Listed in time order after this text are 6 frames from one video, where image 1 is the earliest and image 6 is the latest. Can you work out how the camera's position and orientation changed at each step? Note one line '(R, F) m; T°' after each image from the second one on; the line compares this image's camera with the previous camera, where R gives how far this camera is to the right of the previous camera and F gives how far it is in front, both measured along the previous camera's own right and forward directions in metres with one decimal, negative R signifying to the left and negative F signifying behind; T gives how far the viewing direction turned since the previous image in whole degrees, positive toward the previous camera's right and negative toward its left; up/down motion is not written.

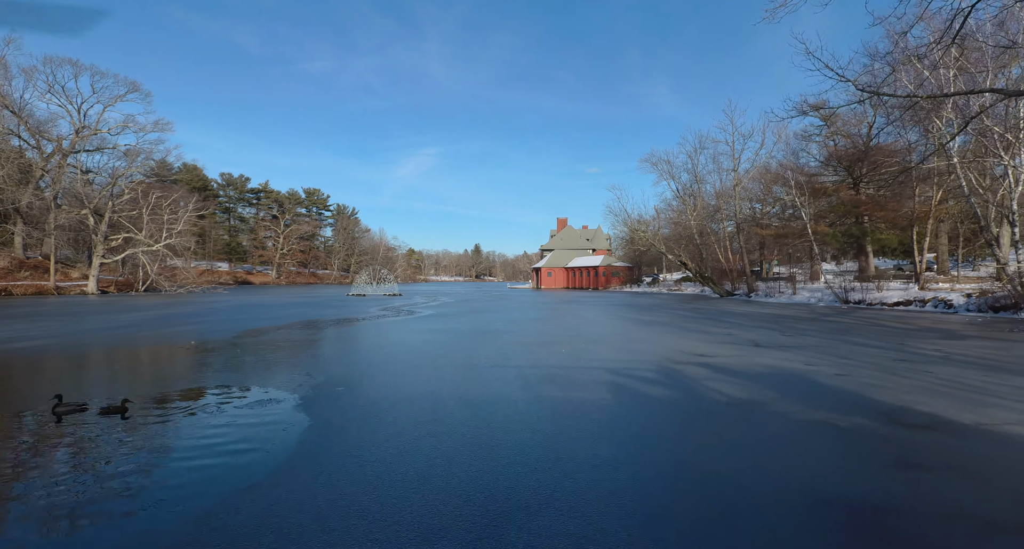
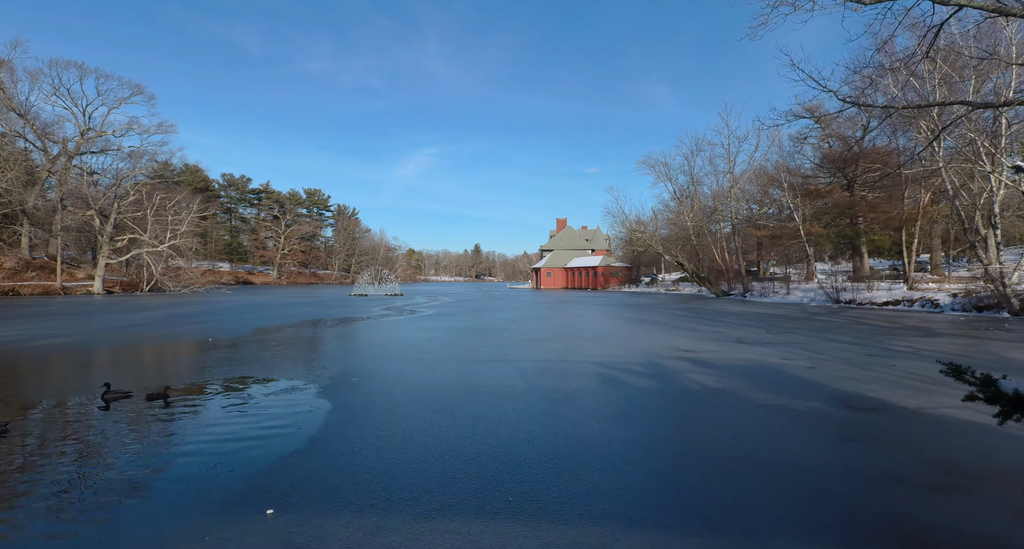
(0.0, -0.9) m; 0°
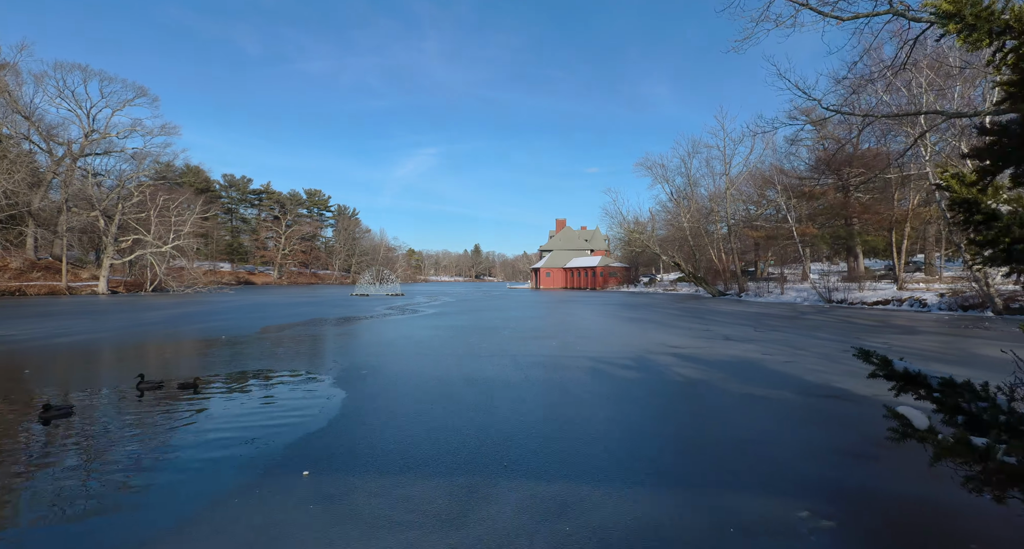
(0.0, -0.9) m; 0°
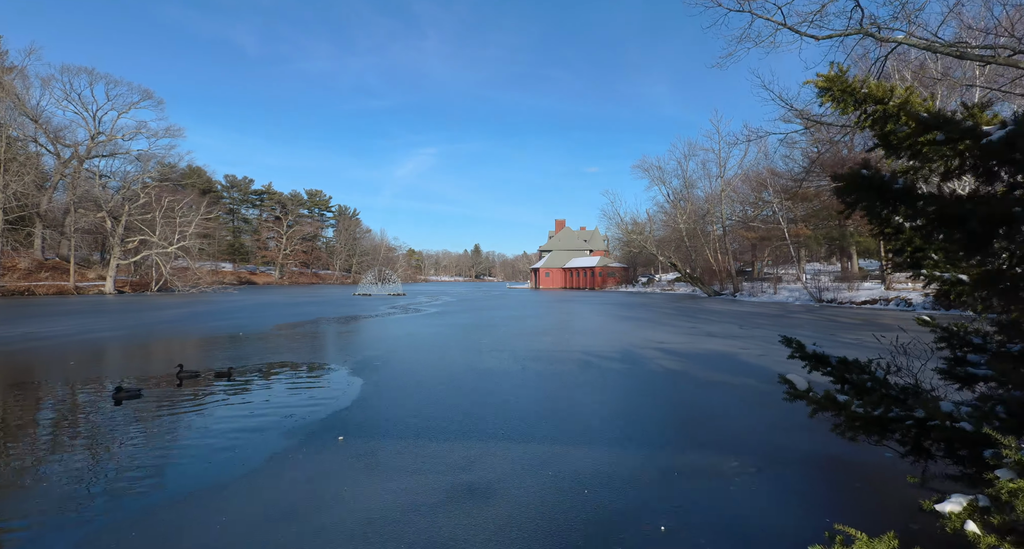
(+0.1, -1.2) m; 0°
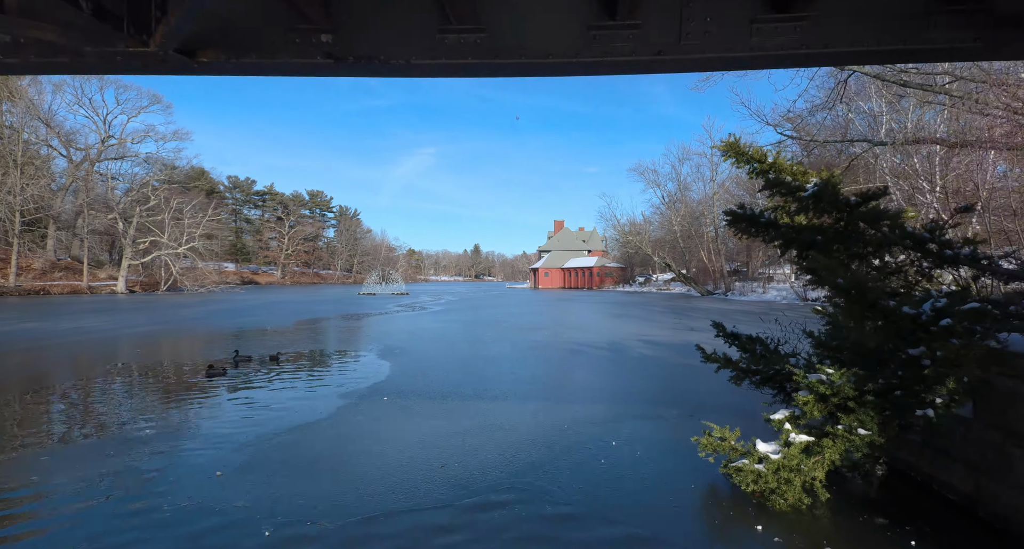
(0.0, -2.0) m; 0°
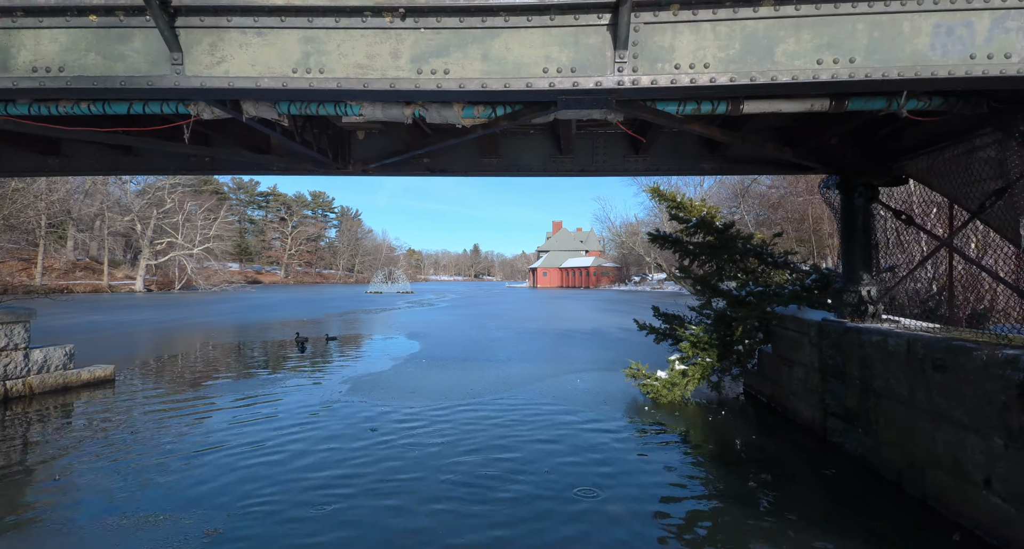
(0.0, -3.4) m; 0°
